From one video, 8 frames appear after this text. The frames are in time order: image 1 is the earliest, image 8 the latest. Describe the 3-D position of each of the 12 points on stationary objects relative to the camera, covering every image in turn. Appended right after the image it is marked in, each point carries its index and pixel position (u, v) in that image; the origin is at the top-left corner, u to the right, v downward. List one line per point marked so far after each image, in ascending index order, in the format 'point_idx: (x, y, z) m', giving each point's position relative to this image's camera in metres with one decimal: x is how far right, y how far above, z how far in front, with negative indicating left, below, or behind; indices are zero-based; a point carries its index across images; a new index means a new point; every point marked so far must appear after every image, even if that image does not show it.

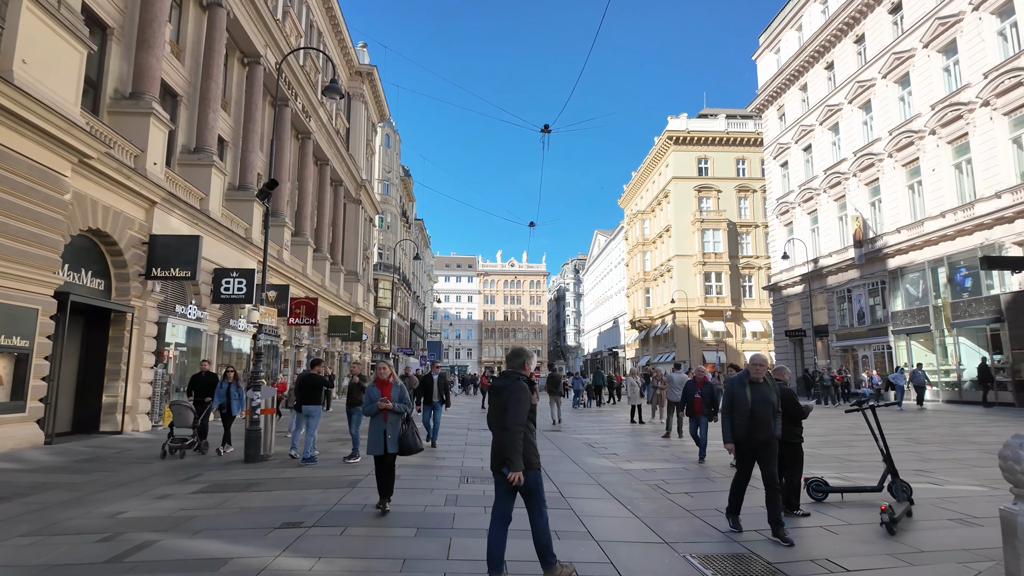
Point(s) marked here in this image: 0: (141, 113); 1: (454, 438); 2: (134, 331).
0: (-8.8, +4.1, +14.1) m
1: (-1.2, -3.1, +12.1) m
2: (-8.7, -1.0, +13.7) m
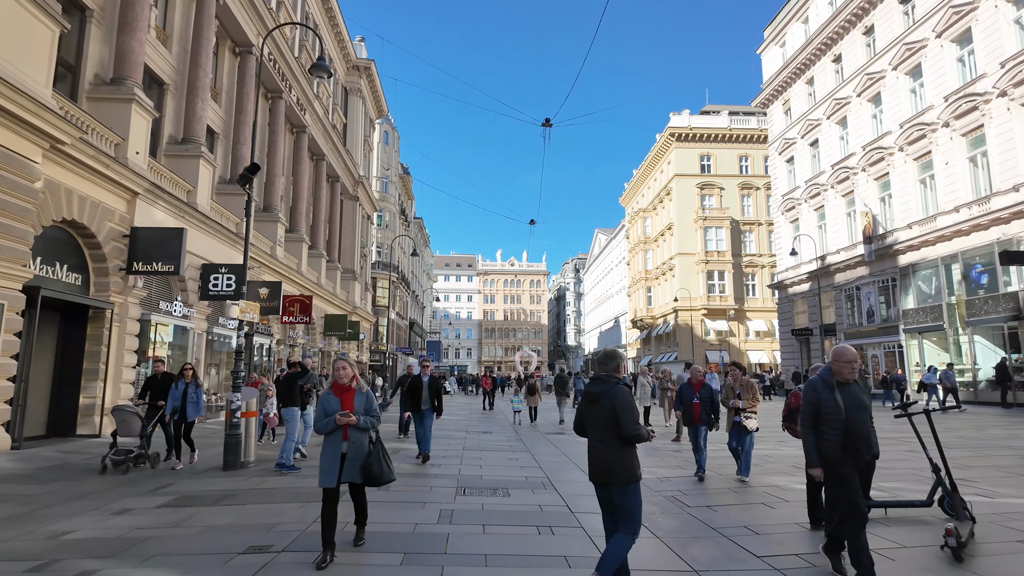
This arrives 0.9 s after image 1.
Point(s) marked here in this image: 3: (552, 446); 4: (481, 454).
0: (-8.8, +4.3, +13.4) m
1: (-1.2, -3.0, +11.4) m
2: (-8.7, -0.9, +13.0) m
3: (+0.8, -3.1, +11.7) m
4: (-0.5, -2.7, +9.8) m
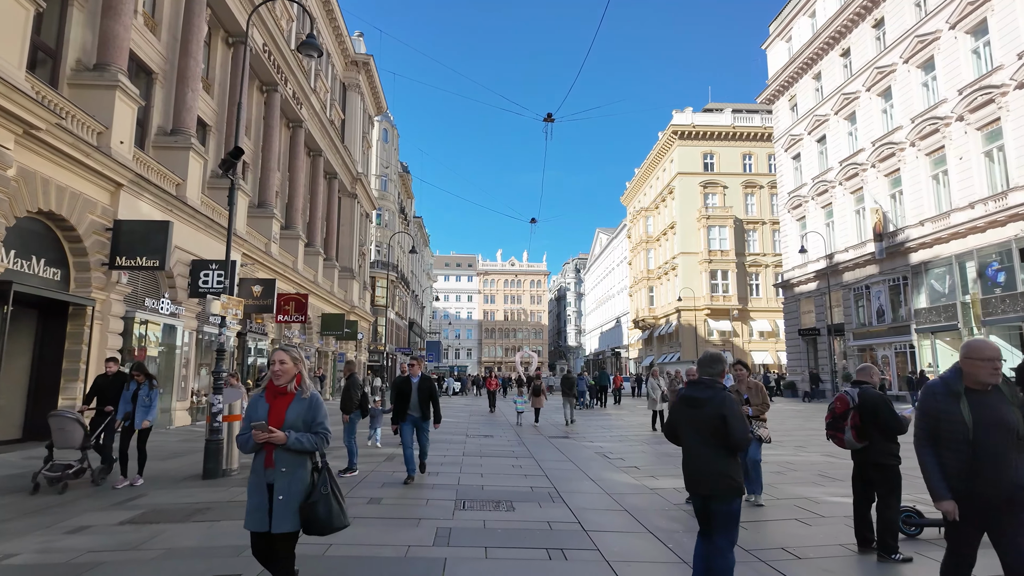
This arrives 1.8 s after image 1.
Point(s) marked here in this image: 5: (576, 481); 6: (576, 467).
0: (-8.7, +4.3, +12.8) m
1: (-1.1, -2.9, +10.8) m
2: (-8.6, -0.8, +12.4) m
3: (+0.8, -3.0, +11.0) m
4: (-0.4, -2.7, +9.2) m
5: (+0.8, -2.5, +7.7) m
6: (+0.9, -2.7, +8.9) m
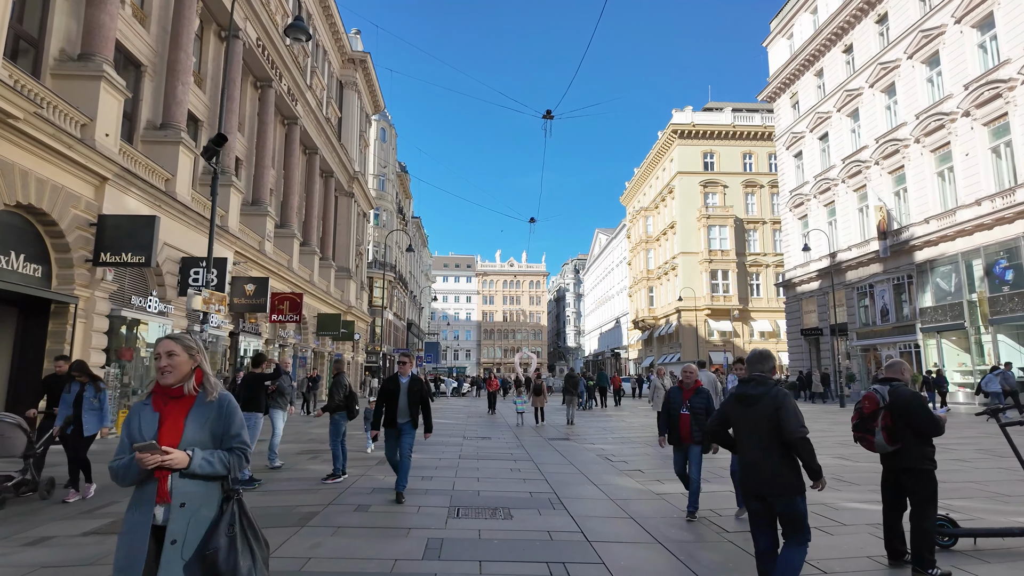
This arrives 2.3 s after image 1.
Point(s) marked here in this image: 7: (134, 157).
0: (-8.7, +4.4, +12.4) m
1: (-1.2, -2.8, +10.4) m
2: (-8.7, -0.8, +12.0) m
3: (+0.8, -2.9, +10.6) m
4: (-0.4, -2.6, +8.8) m
5: (+0.8, -2.4, +7.3) m
6: (+0.9, -2.6, +8.5) m
7: (-8.9, +3.1, +14.0) m
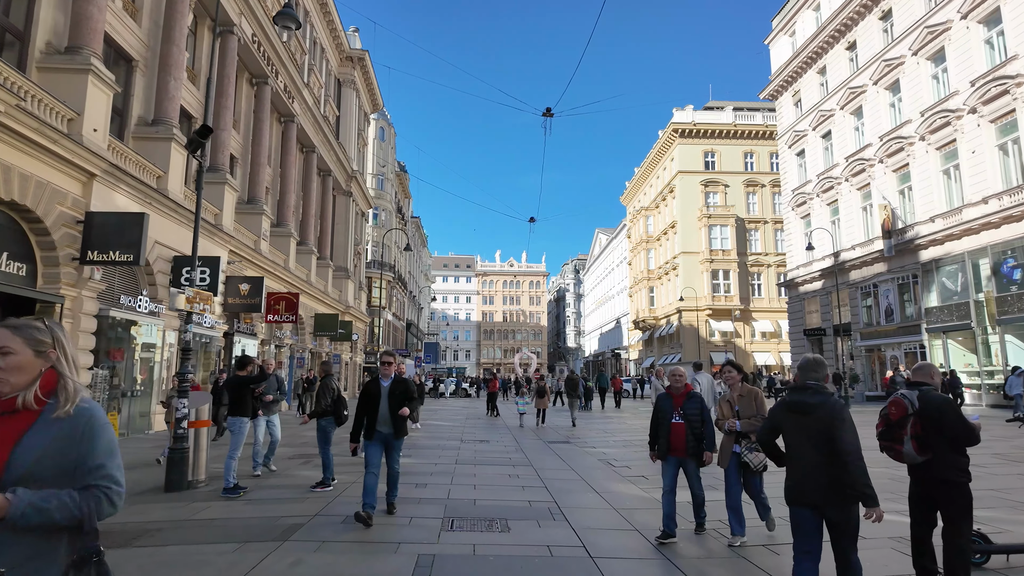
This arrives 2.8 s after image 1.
0: (-8.8, +4.4, +12.1) m
1: (-1.2, -2.8, +10.0) m
2: (-8.7, -0.7, +11.6) m
3: (+0.8, -2.9, +10.3) m
4: (-0.5, -2.6, +8.4) m
5: (+0.8, -2.4, +7.0) m
6: (+0.9, -2.6, +8.1) m
7: (-8.9, +3.1, +13.7) m
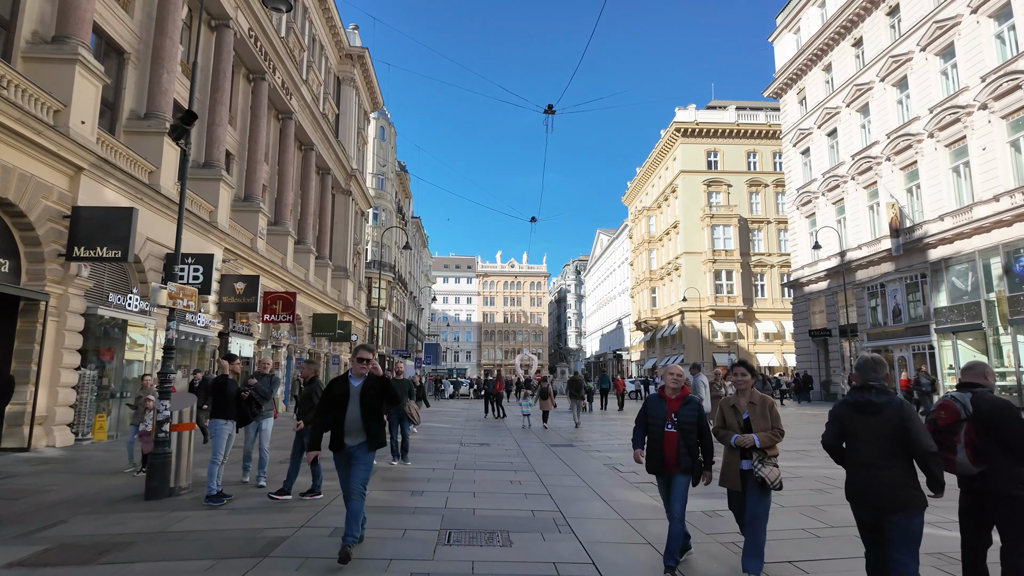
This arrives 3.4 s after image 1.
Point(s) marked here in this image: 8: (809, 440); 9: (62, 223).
0: (-8.7, +4.5, +11.7) m
1: (-1.2, -2.8, +9.6) m
2: (-8.7, -0.7, +11.2) m
3: (+0.8, -2.9, +9.9) m
4: (-0.4, -2.5, +8.0) m
5: (+0.8, -2.4, +6.6) m
6: (+0.9, -2.5, +7.7) m
7: (-8.9, +3.2, +13.3) m
8: (+6.4, -3.3, +12.7) m
9: (-8.5, +1.2, +11.3) m
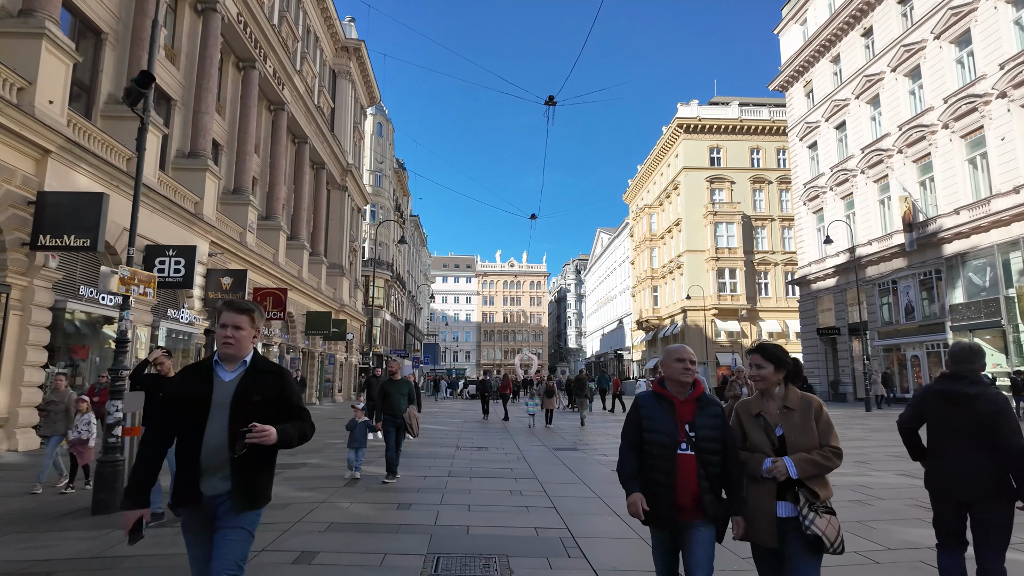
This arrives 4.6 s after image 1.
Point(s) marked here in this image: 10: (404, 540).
0: (-8.7, +4.6, +10.8) m
1: (-1.2, -2.6, +8.8) m
2: (-8.7, -0.5, +10.4) m
3: (+0.8, -2.7, +9.0) m
4: (-0.4, -2.4, +7.2) m
5: (+0.8, -2.2, +5.7) m
6: (+0.9, -2.4, +6.9) m
7: (-8.9, +3.3, +12.4) m
8: (+6.4, -3.1, +11.9) m
9: (-8.5, +1.4, +10.5) m
10: (-0.9, -2.0, +4.8) m
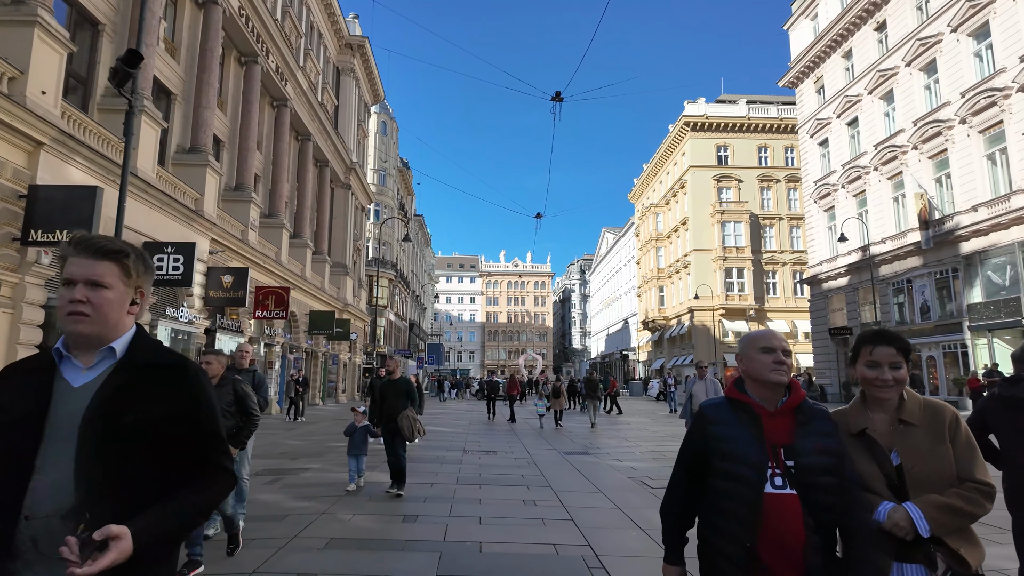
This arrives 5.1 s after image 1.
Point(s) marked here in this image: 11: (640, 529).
0: (-8.6, +4.7, +10.4) m
1: (-1.0, -2.5, +8.3) m
2: (-8.5, -0.5, +10.0) m
3: (+0.9, -2.7, +8.6) m
4: (-0.3, -2.3, +6.7) m
5: (+0.9, -2.1, +5.3) m
6: (+1.1, -2.3, +6.4) m
7: (-8.7, +3.3, +12.1) m
8: (+6.5, -3.1, +11.4) m
9: (-8.4, +1.4, +10.1) m
10: (-0.8, -2.0, +4.3) m
11: (+1.2, -2.2, +5.4) m
